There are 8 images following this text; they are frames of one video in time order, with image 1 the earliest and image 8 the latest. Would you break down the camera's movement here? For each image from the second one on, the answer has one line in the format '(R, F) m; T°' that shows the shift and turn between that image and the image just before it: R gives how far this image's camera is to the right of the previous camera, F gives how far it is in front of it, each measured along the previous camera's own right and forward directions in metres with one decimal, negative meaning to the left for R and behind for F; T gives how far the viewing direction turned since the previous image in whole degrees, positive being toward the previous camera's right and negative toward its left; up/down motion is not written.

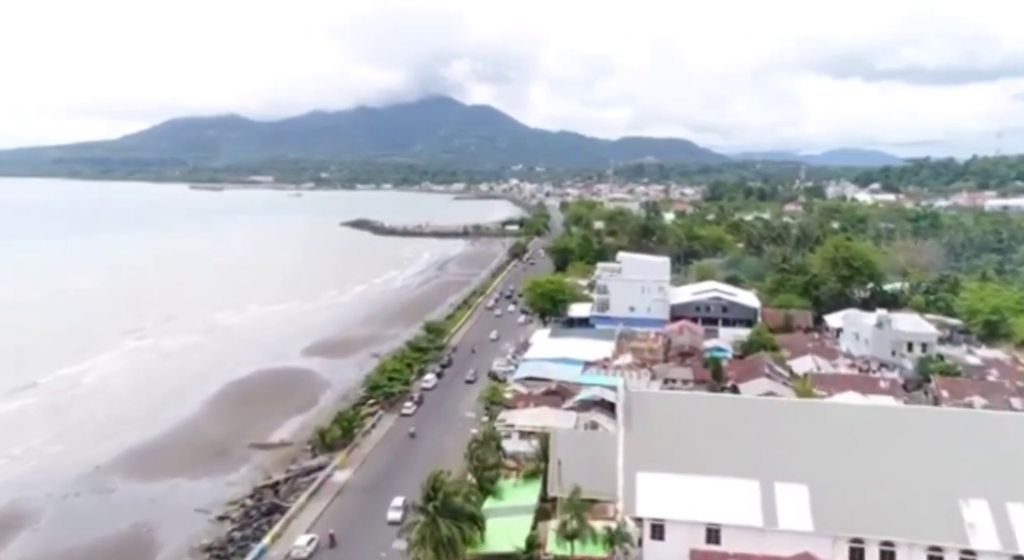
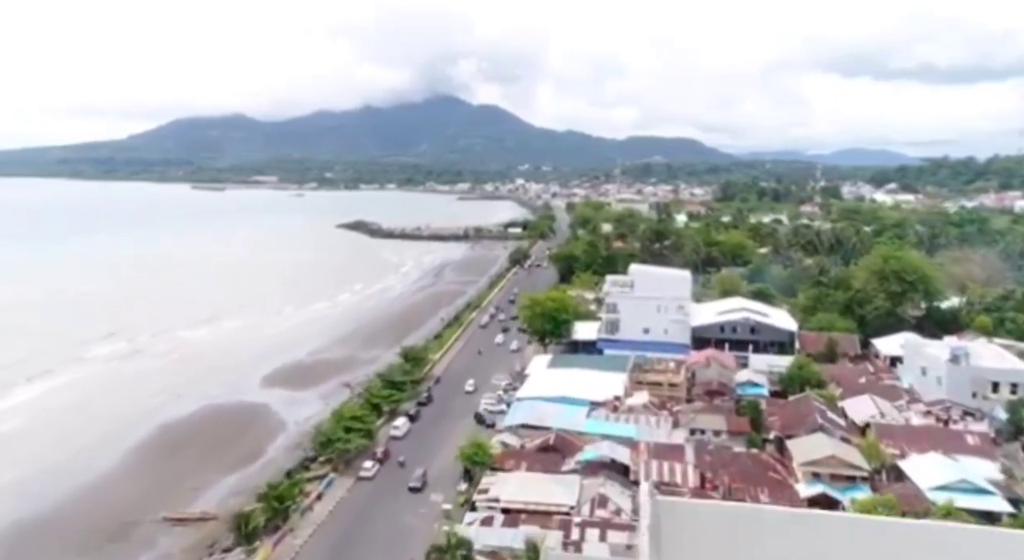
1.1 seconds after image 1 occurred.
(+0.6, +6.4) m; -1°
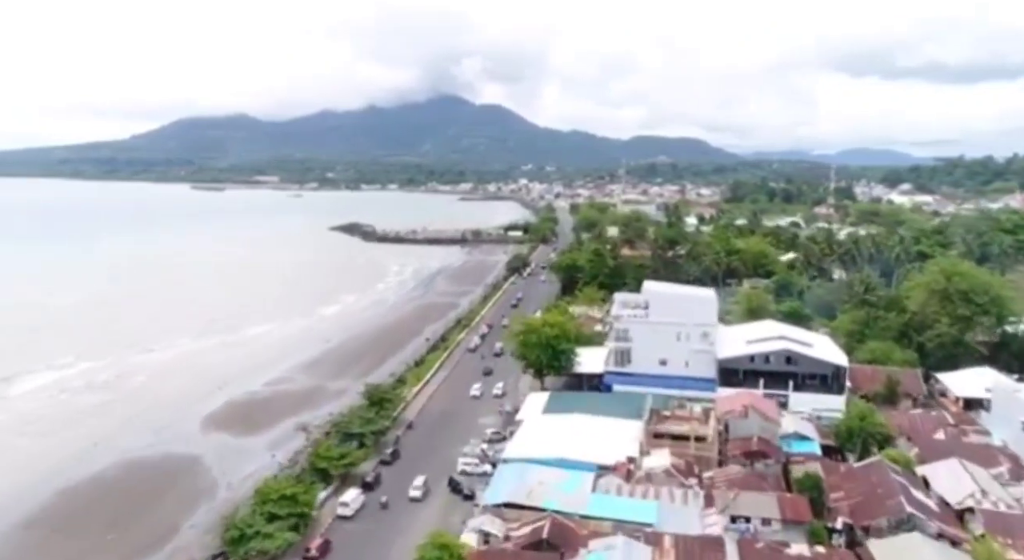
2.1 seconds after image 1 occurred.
(+0.6, +6.4) m; 0°
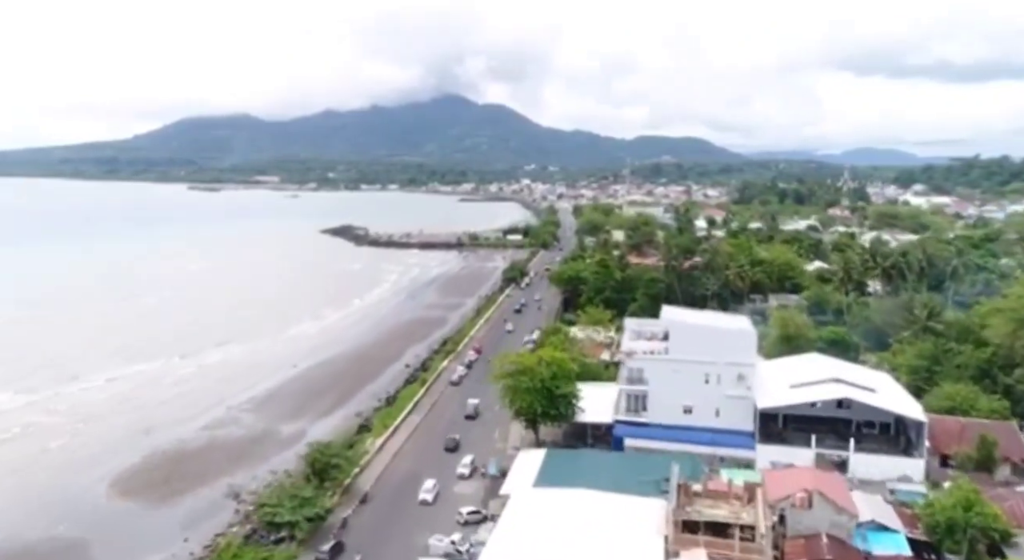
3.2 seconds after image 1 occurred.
(+0.6, +6.5) m; 0°
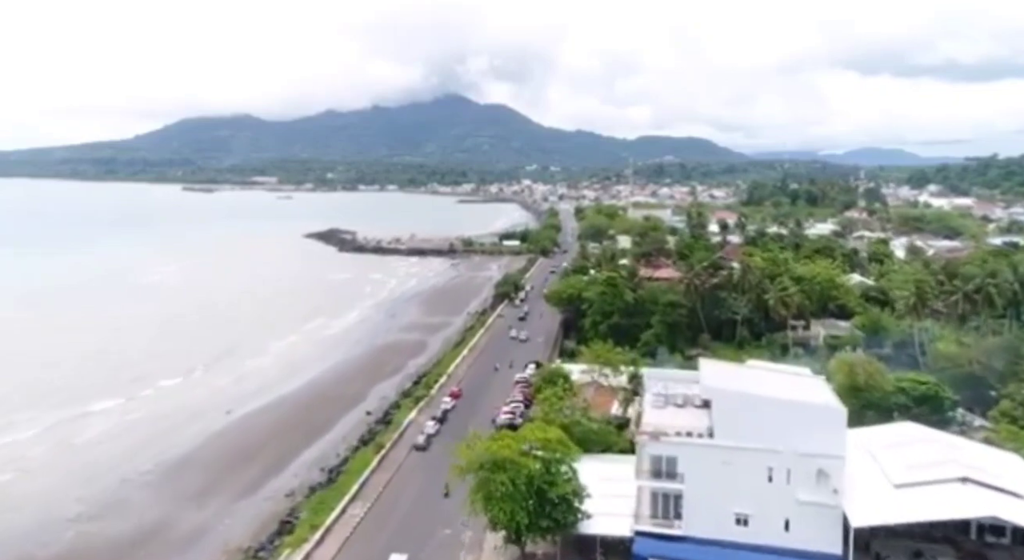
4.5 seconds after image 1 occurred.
(+0.7, +8.1) m; 0°
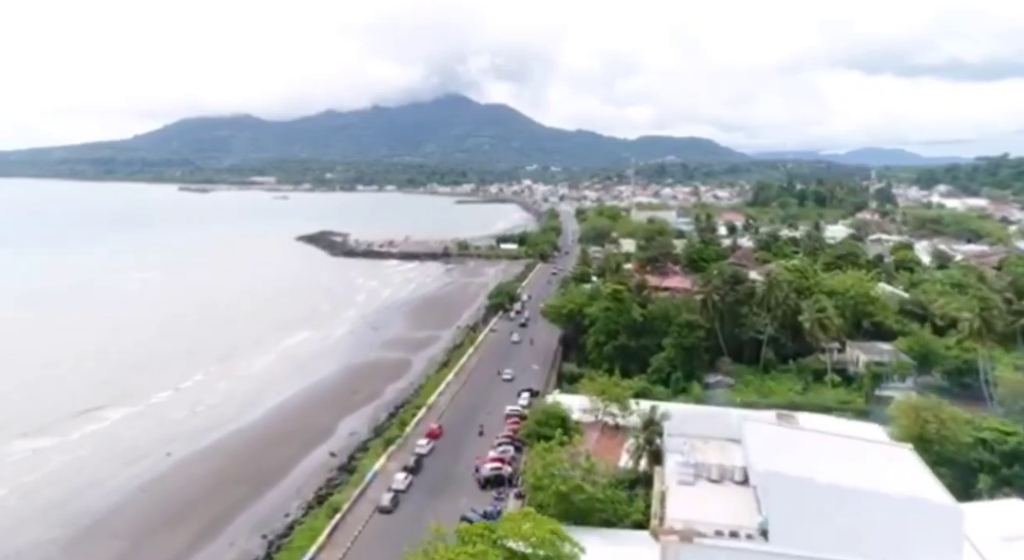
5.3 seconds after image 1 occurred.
(+0.4, +5.0) m; 0°
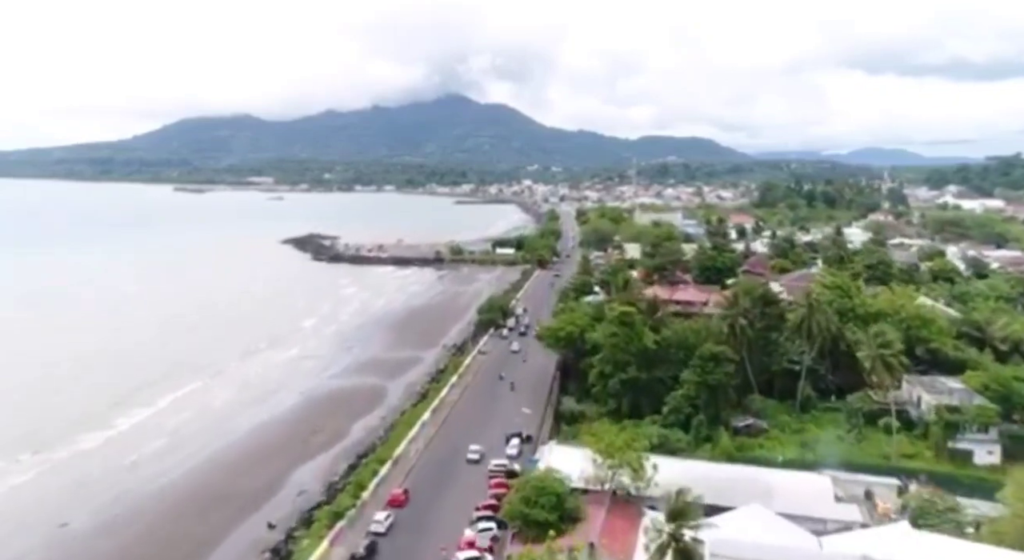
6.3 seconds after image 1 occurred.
(+0.5, +5.8) m; 0°
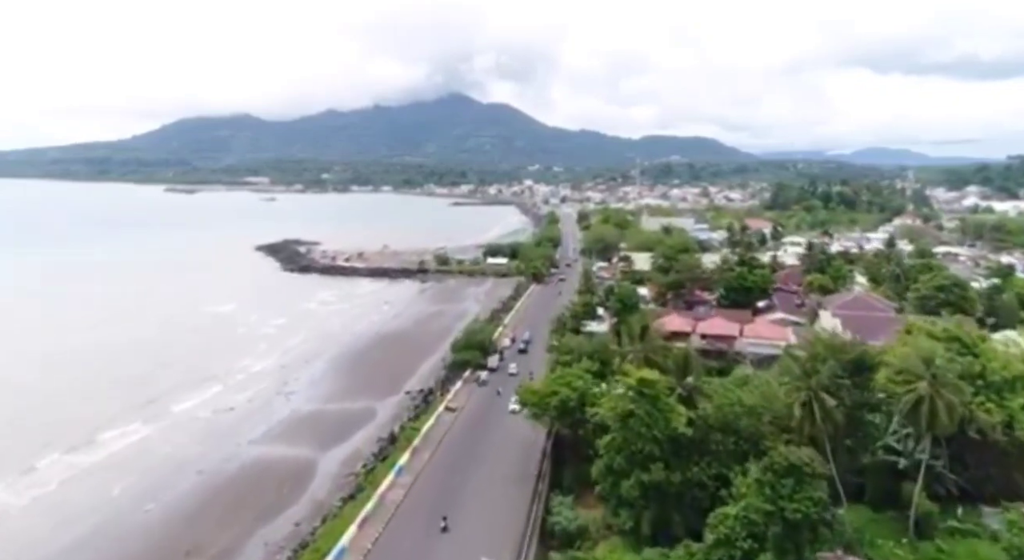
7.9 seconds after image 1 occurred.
(+1.0, +10.0) m; 0°
